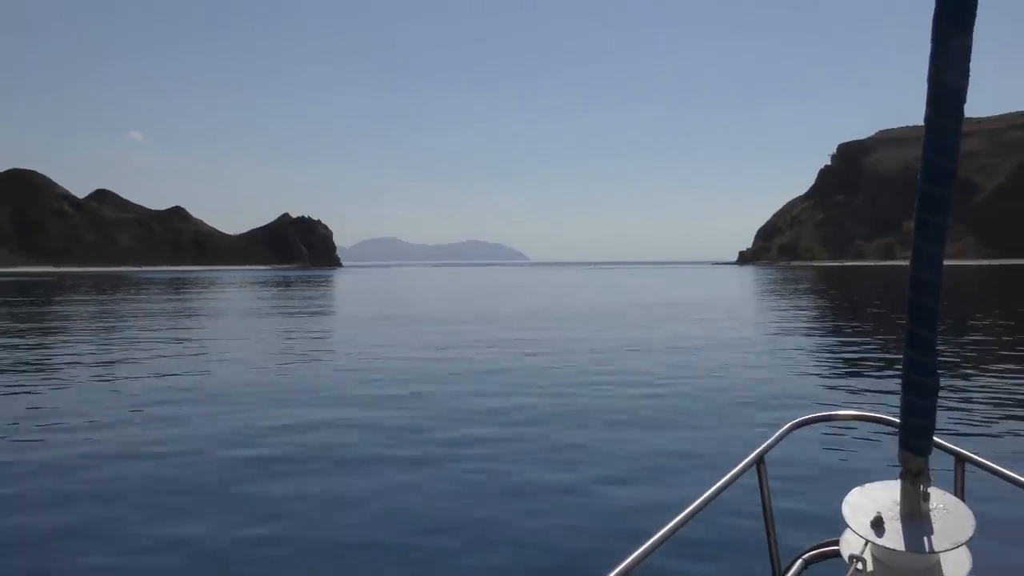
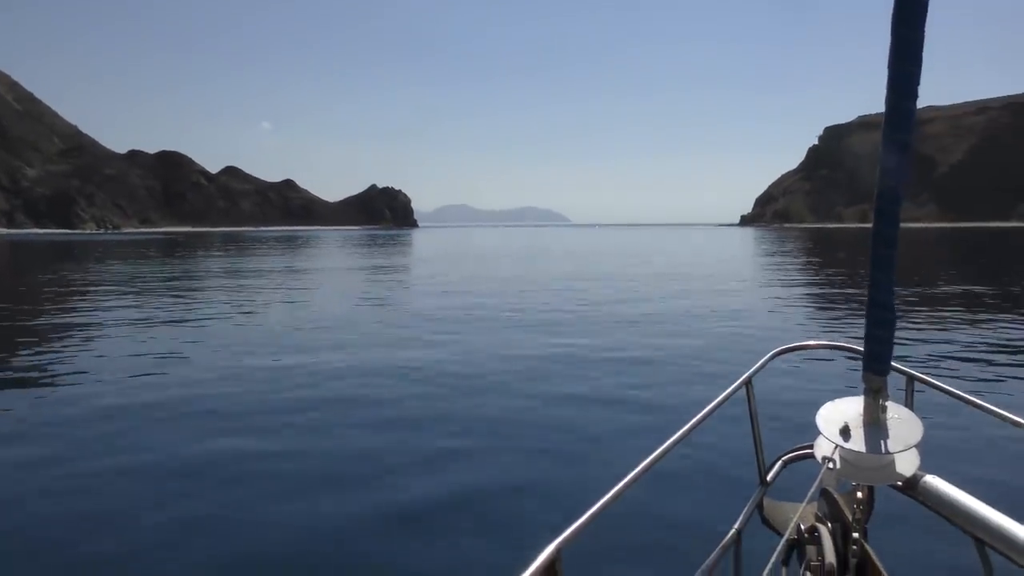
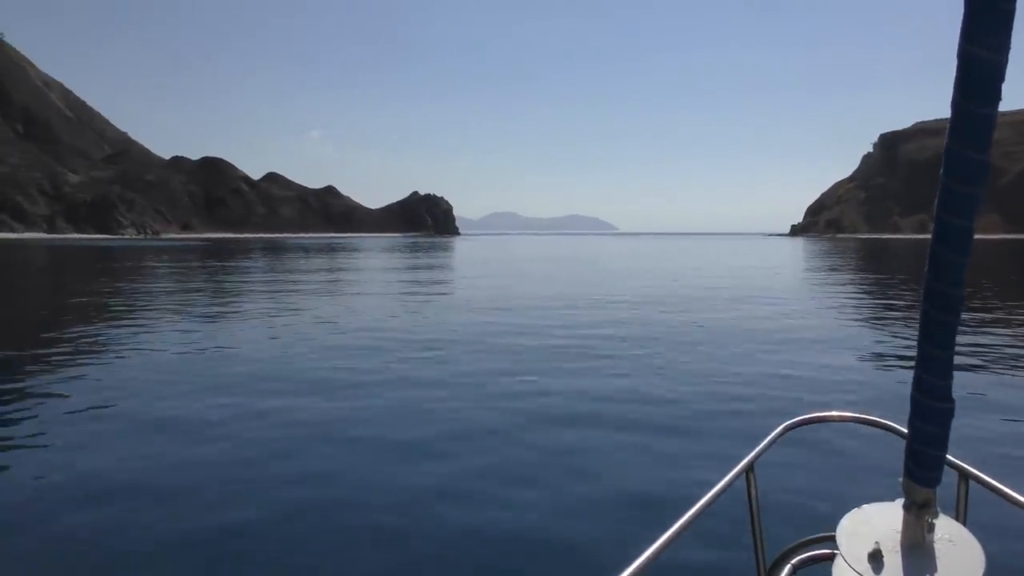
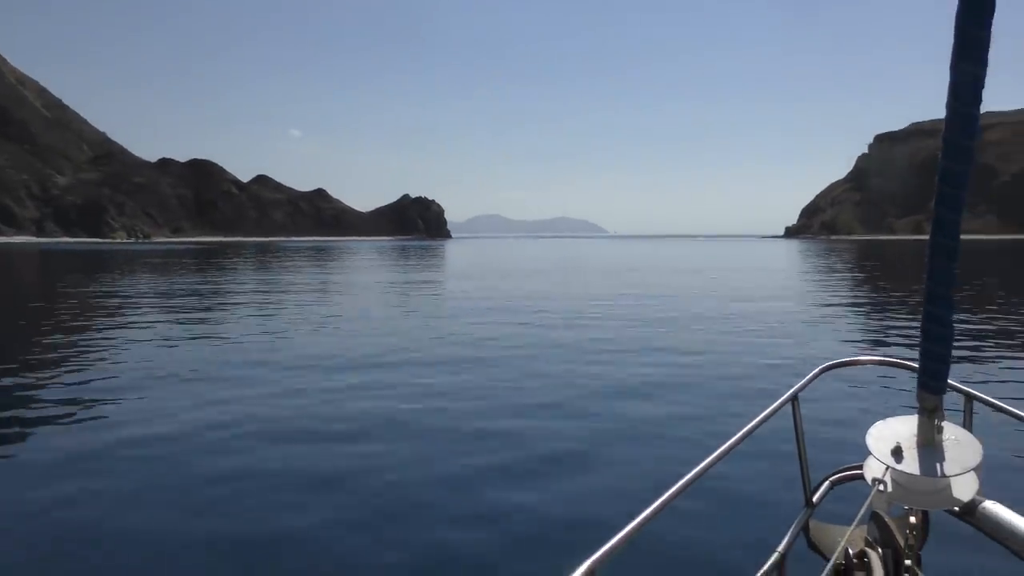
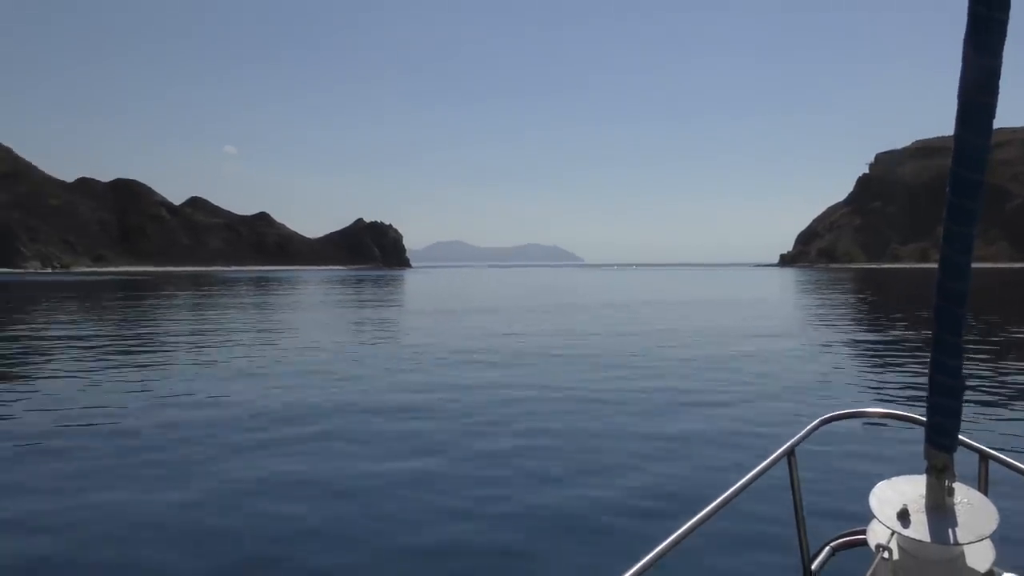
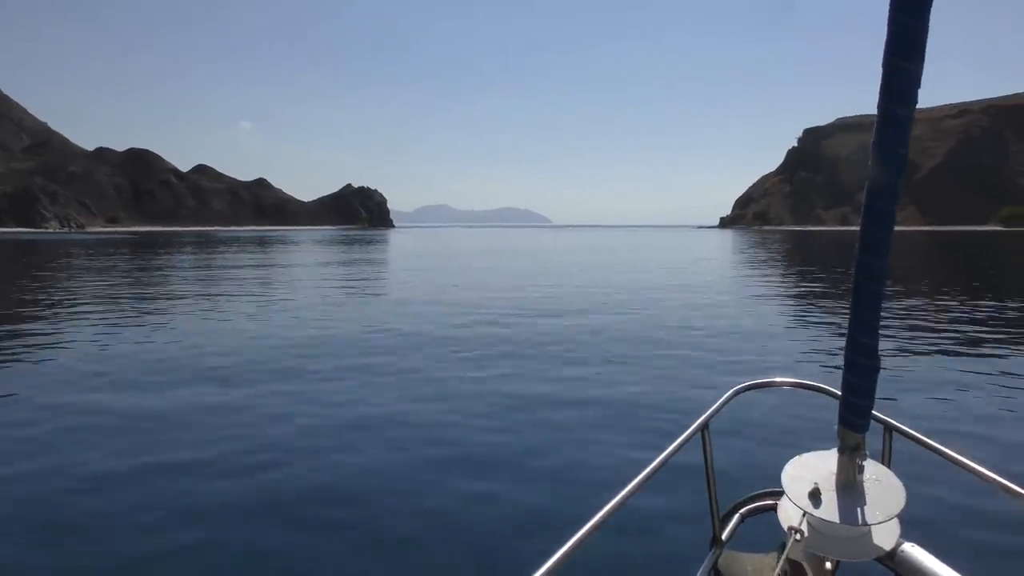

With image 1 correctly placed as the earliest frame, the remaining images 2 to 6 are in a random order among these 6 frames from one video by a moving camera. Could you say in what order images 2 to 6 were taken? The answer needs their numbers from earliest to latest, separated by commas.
5, 4, 2, 6, 3
